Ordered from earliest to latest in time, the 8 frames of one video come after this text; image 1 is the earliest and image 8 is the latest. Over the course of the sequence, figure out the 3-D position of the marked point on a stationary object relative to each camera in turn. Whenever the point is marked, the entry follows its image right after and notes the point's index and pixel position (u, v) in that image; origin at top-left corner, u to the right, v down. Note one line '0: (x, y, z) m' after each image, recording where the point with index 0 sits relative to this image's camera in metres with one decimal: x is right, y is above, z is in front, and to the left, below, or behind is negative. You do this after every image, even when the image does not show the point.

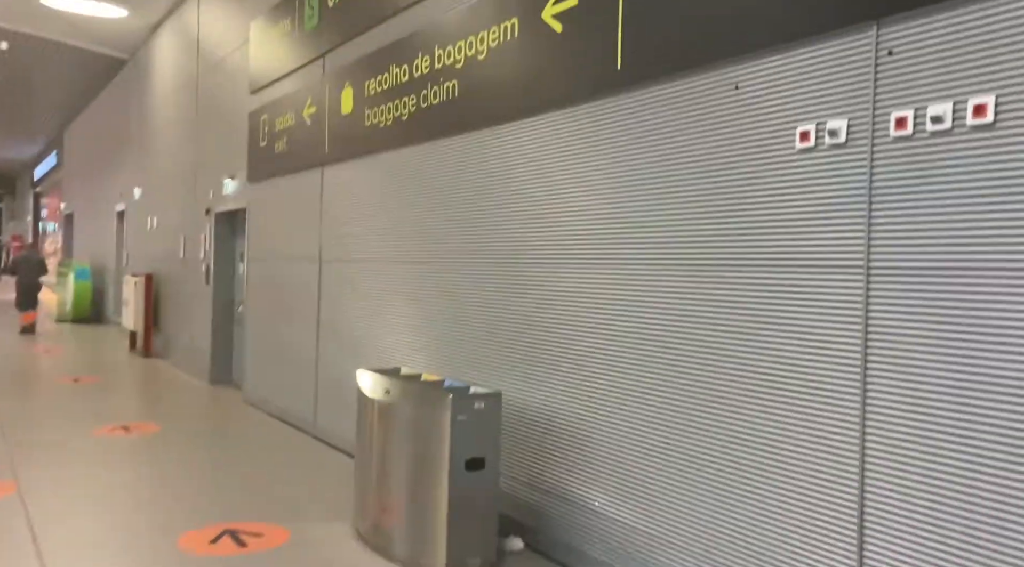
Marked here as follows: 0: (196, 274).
0: (-3.8, +0.1, +9.3) m
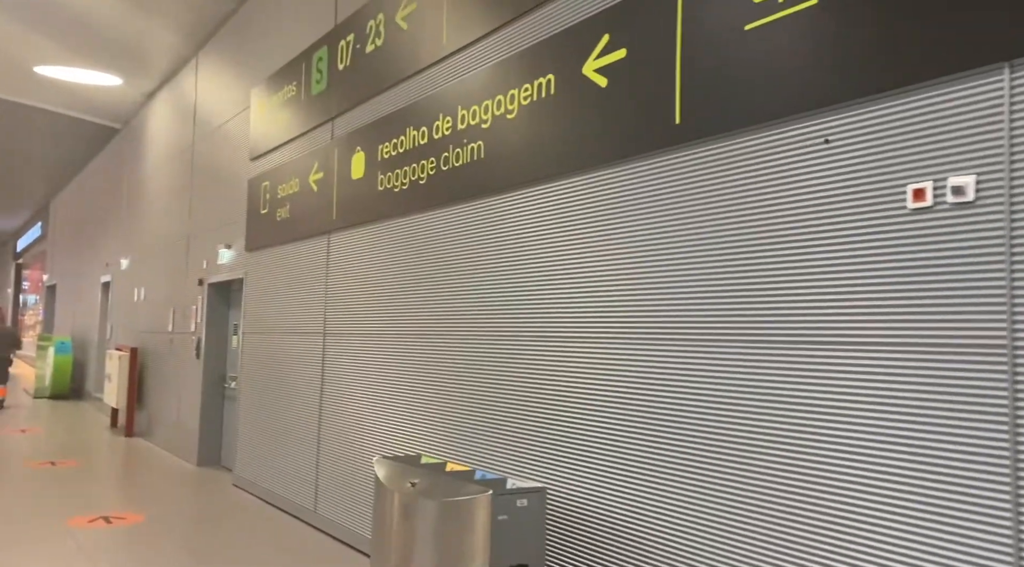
0: (-3.7, -0.7, +8.8) m
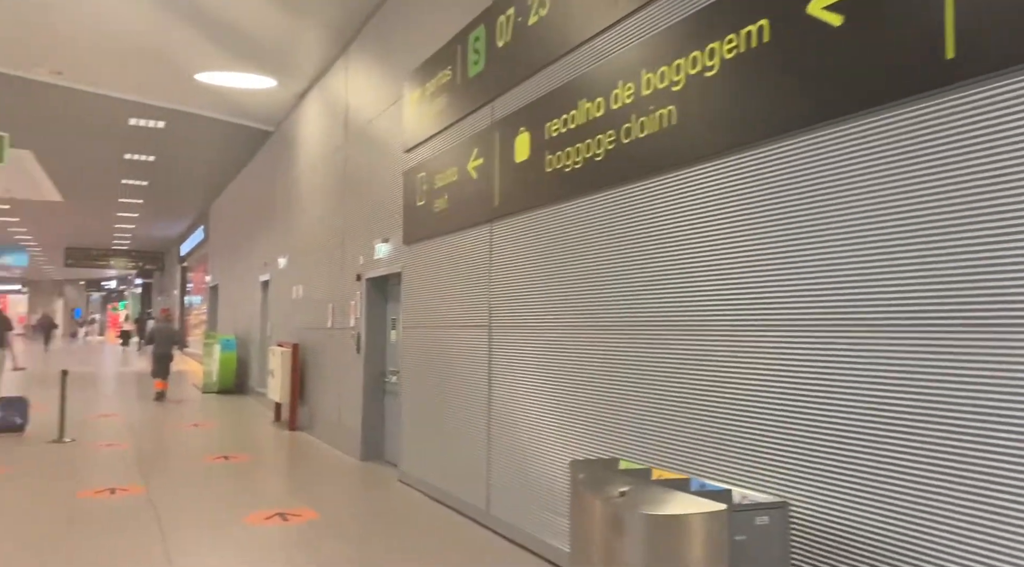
0: (-1.9, -0.7, +8.9) m
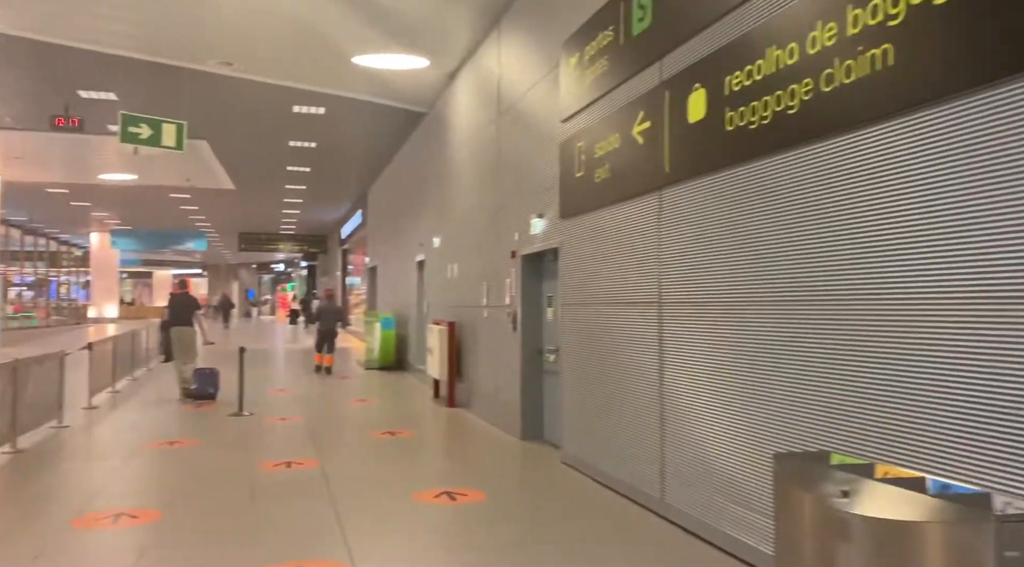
0: (-0.1, -0.4, +8.8) m
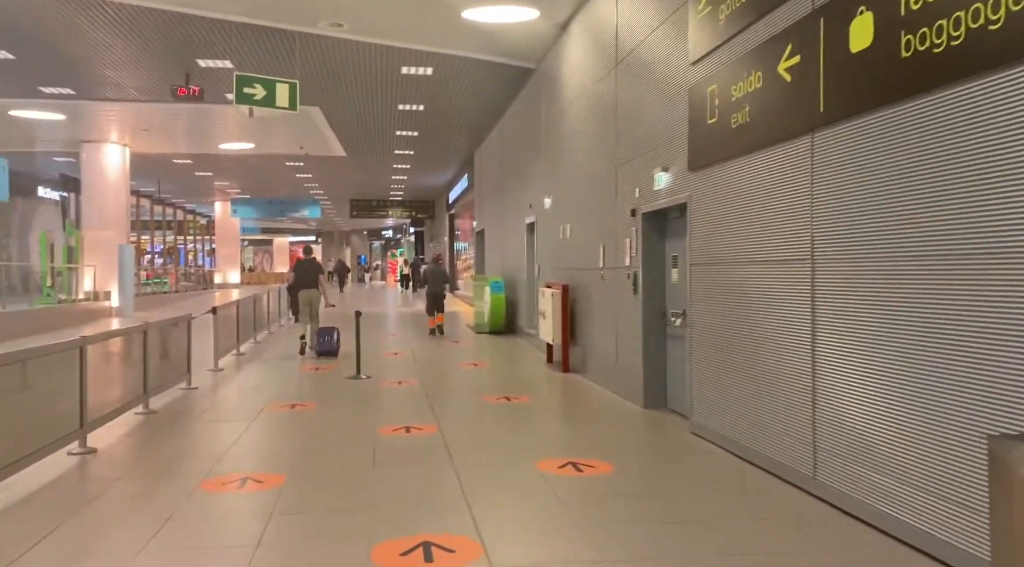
0: (+1.2, 0.0, +8.3) m
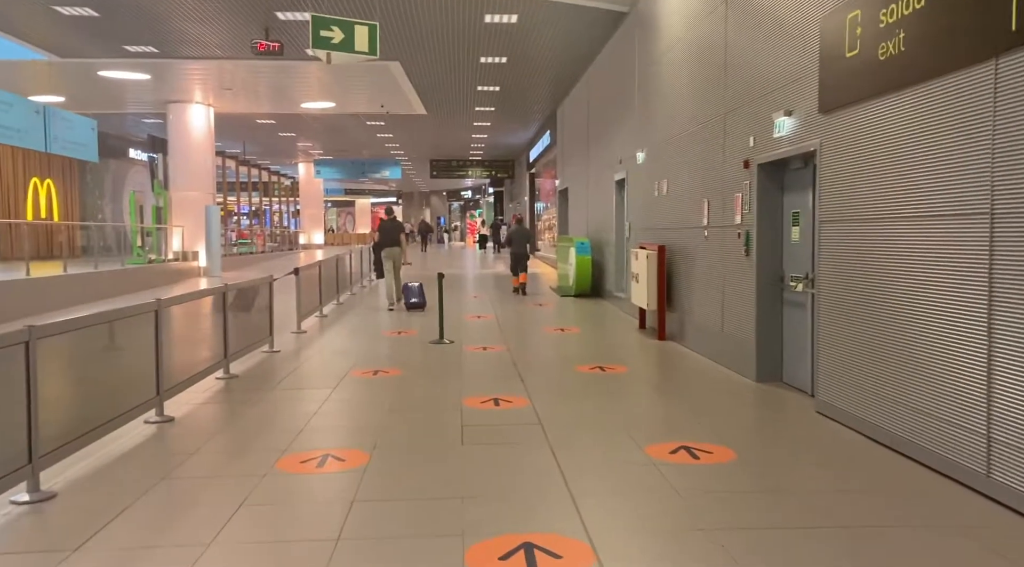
0: (+2.1, +0.4, +7.5) m
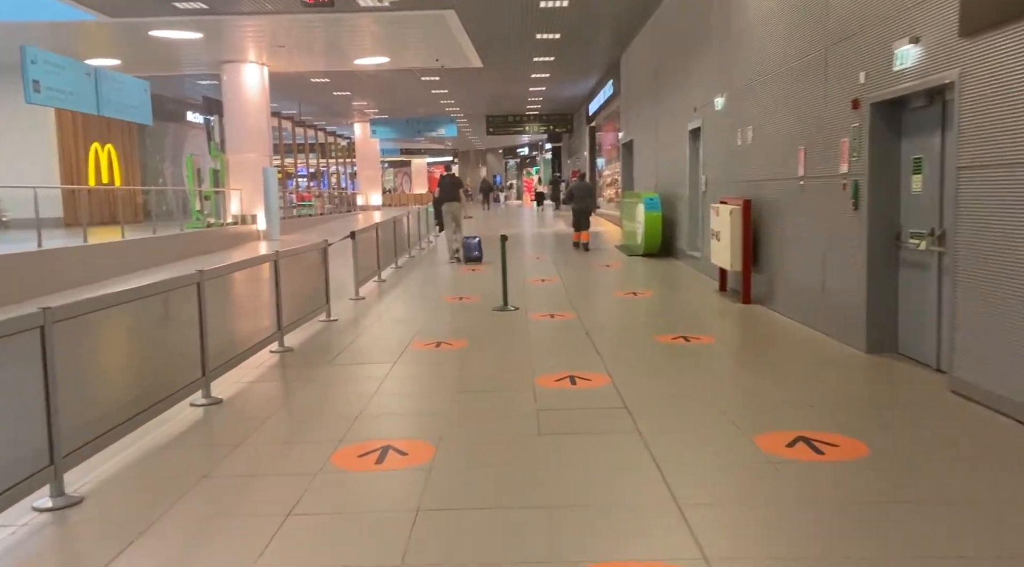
0: (+2.7, +0.7, +6.7) m
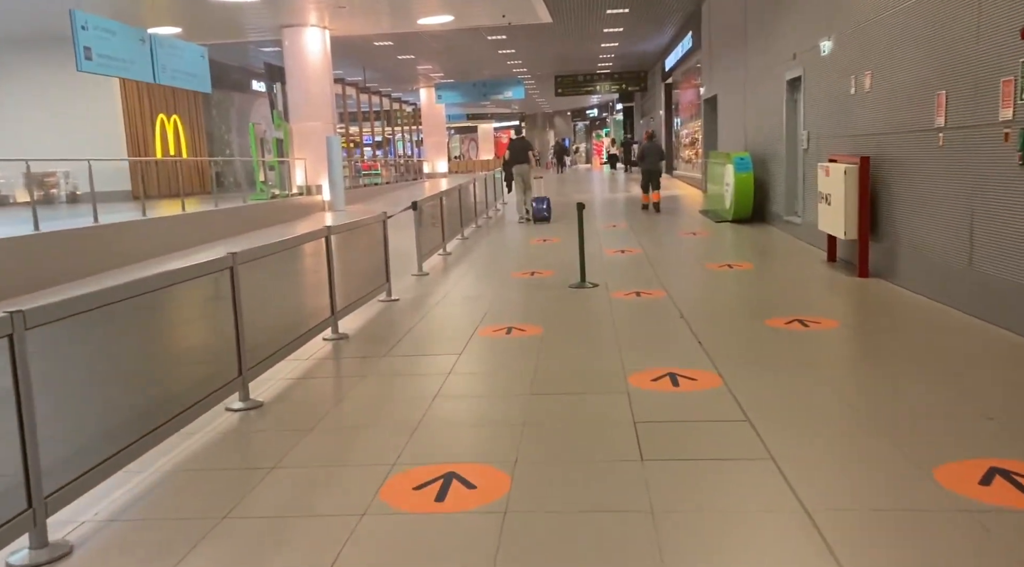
0: (+3.3, +0.9, +5.5) m
